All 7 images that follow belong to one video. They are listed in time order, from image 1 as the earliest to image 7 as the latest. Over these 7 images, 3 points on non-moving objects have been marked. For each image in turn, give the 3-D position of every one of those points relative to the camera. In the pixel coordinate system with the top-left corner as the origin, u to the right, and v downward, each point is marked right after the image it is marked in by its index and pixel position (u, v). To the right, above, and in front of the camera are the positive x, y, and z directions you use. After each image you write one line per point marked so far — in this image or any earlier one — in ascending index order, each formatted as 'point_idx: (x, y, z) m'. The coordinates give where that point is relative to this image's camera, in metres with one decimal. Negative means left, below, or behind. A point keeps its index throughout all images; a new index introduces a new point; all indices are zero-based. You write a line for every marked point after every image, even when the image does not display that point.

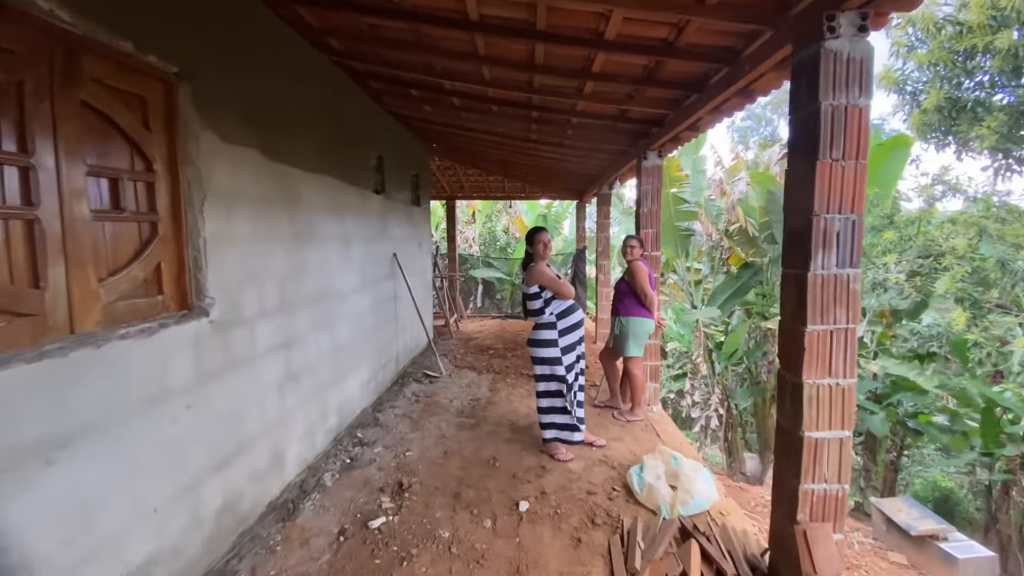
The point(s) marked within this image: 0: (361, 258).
0: (-1.3, +0.2, +4.1) m
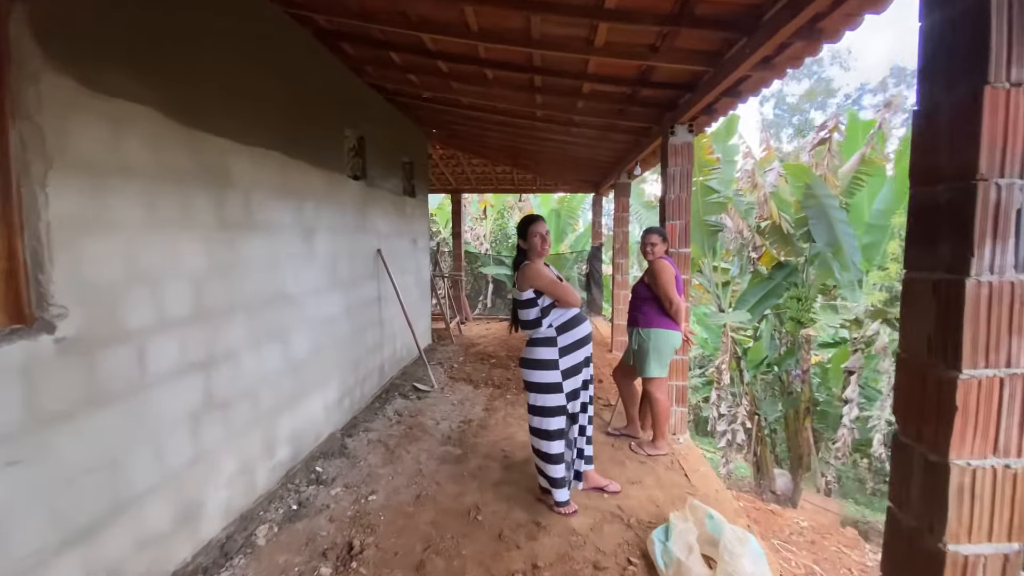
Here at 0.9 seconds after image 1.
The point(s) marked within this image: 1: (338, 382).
0: (-1.3, +0.2, +3.4) m
1: (-1.3, -0.7, +3.5) m
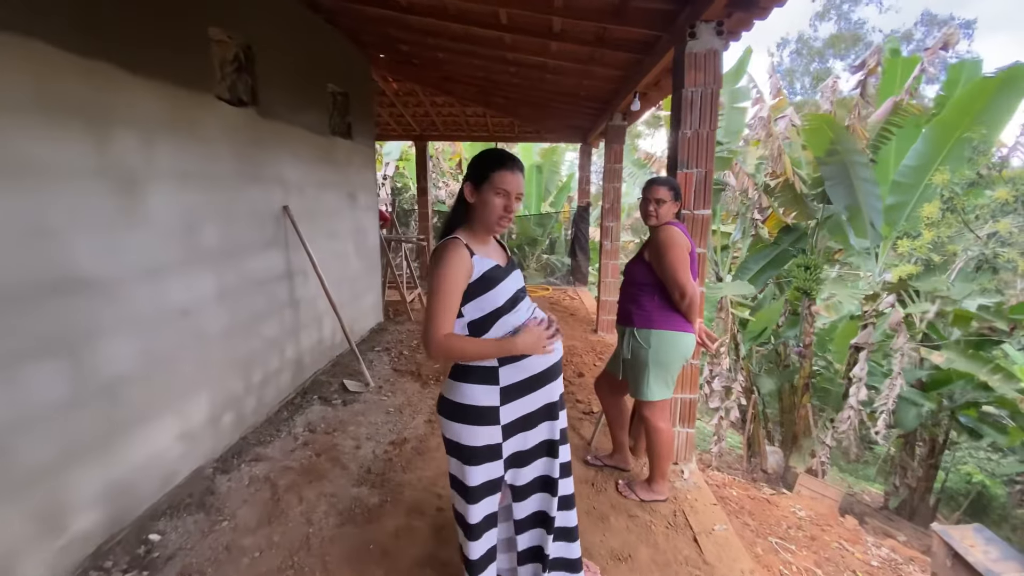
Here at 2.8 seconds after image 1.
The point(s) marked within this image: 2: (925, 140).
0: (-1.6, +0.4, +2.3) m
1: (-1.6, -0.6, +2.5) m
2: (+3.6, +1.3, +4.2) m
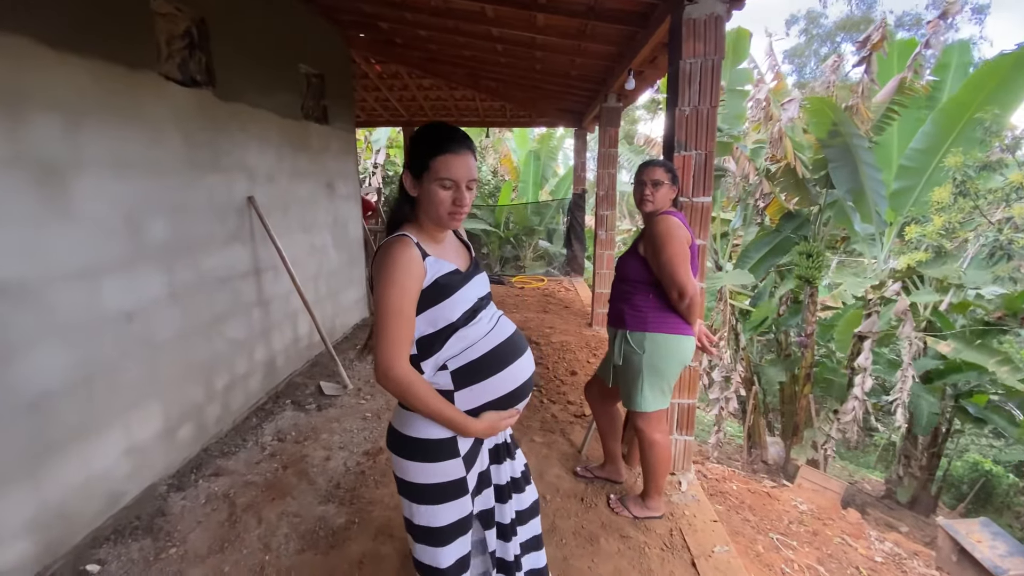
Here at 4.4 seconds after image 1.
0: (-1.7, +0.4, +2.1) m
1: (-1.7, -0.6, +2.3) m
2: (+3.5, +1.4, +3.9) m
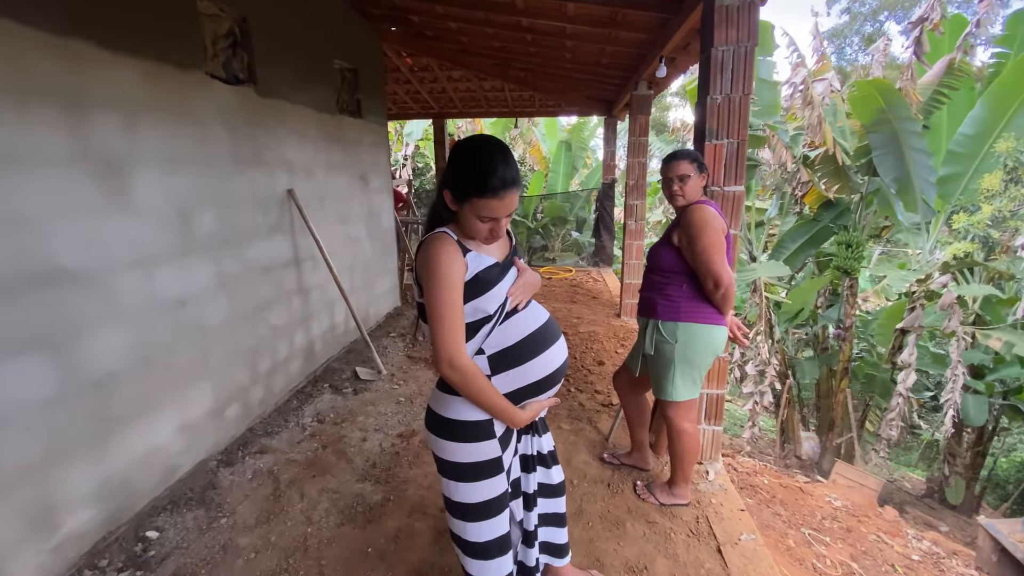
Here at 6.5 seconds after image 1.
0: (-1.6, +0.4, +2.2) m
1: (-1.5, -0.5, +2.4) m
2: (+3.8, +1.5, +3.7) m
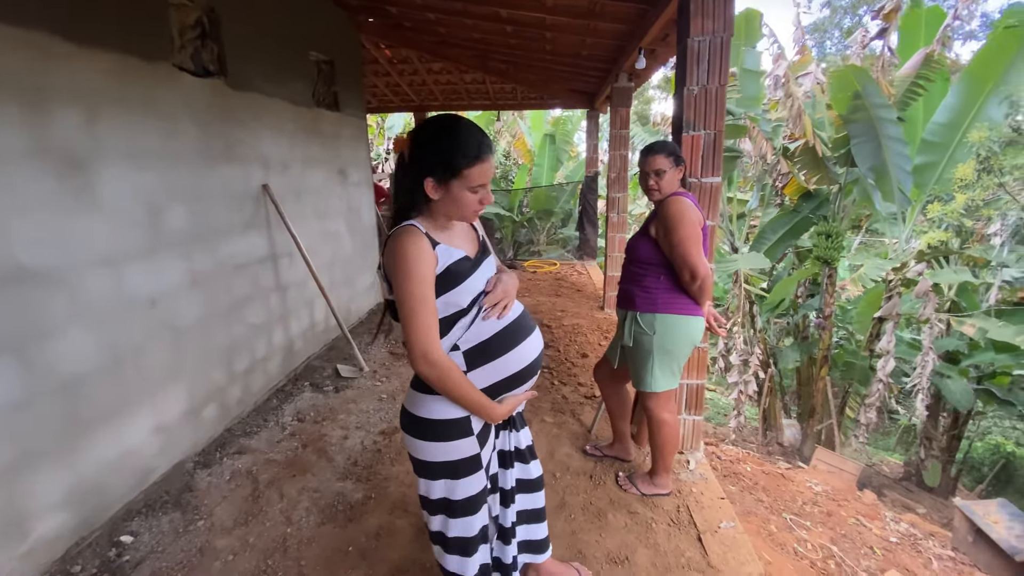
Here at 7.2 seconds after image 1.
0: (-1.7, +0.4, +2.2) m
1: (-1.6, -0.5, +2.4) m
2: (+3.6, +1.6, +3.8) m
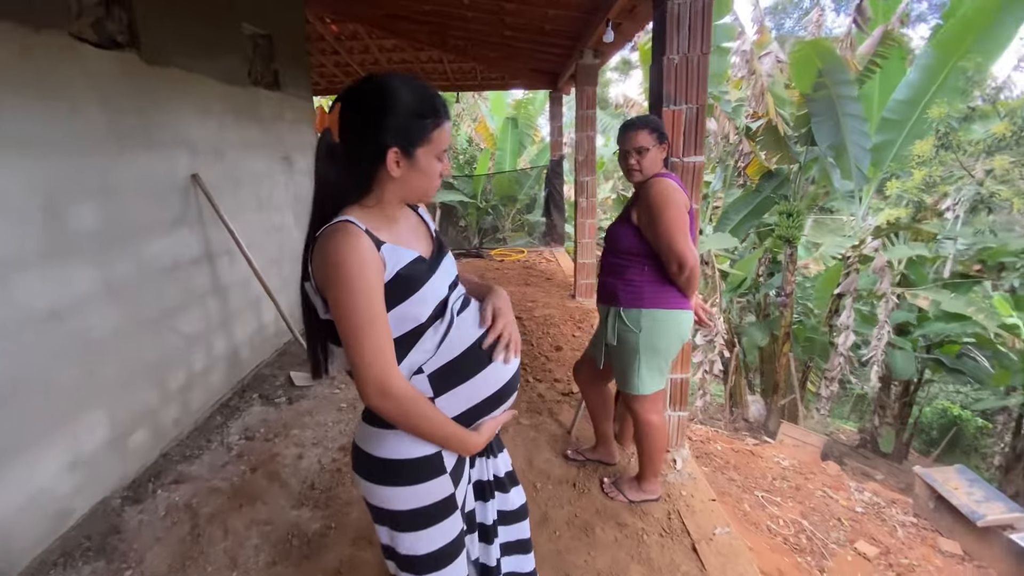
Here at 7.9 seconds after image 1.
0: (-1.8, +0.4, +1.8) m
1: (-1.8, -0.5, +2.1) m
2: (+3.3, +1.8, +3.8) m
